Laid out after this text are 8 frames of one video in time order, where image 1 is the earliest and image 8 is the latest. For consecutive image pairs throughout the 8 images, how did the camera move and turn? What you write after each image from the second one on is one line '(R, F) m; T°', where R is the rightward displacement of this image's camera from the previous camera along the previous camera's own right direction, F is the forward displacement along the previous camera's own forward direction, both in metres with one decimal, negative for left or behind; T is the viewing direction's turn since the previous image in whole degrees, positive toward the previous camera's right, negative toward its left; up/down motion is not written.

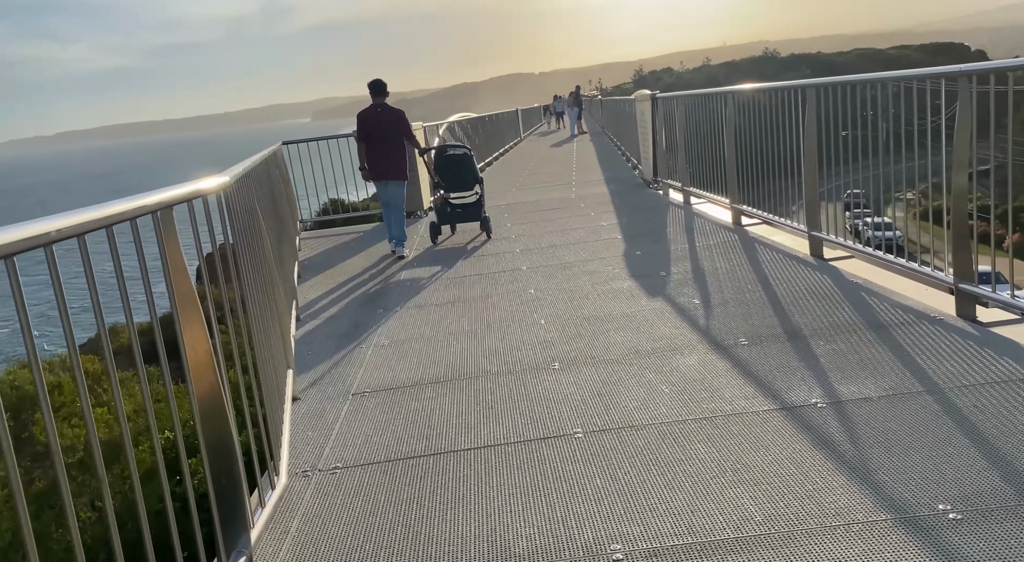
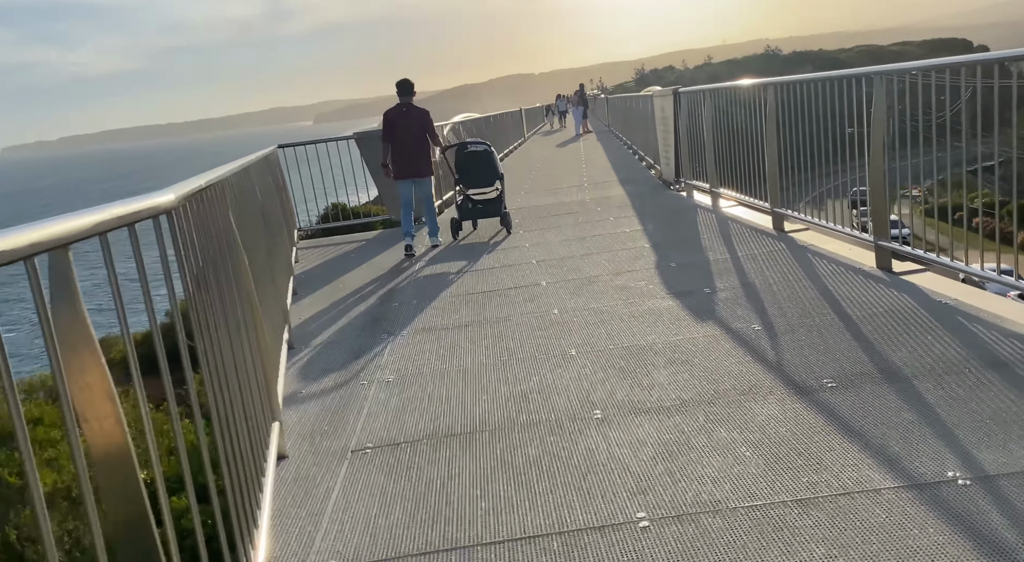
(-0.1, +0.7) m; 0°
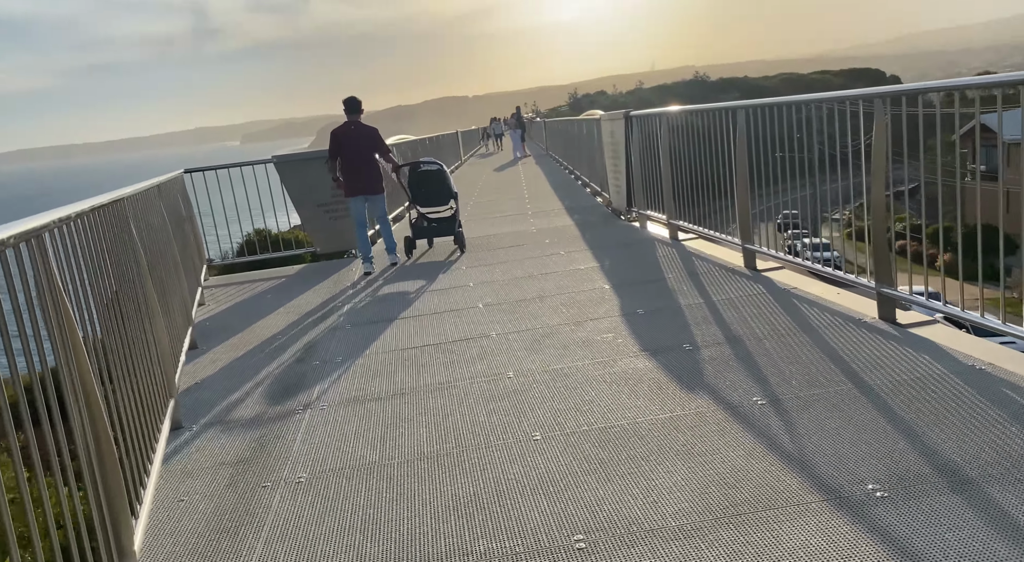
(0.0, +0.8) m; +5°
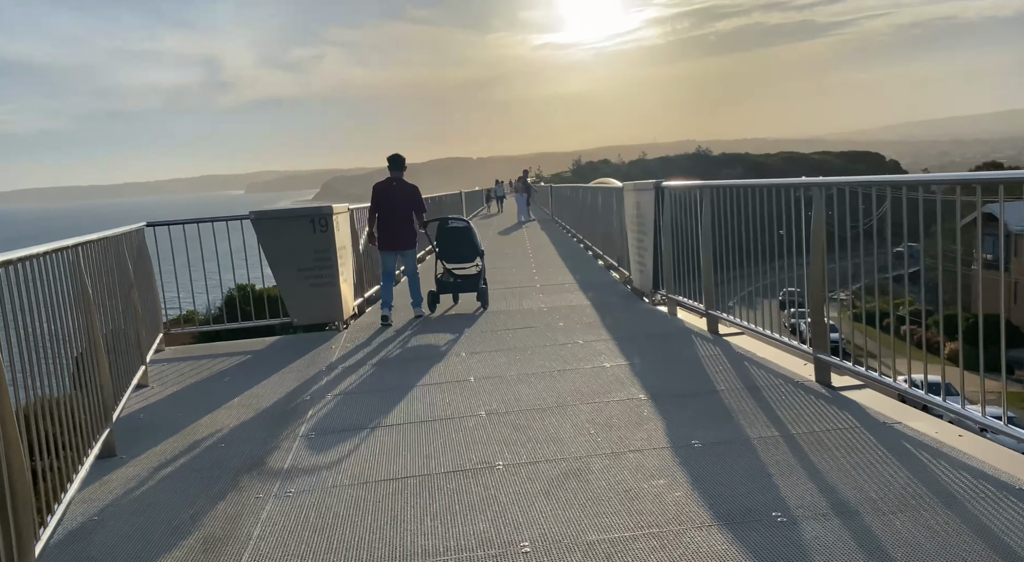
(-0.1, +1.2) m; 0°
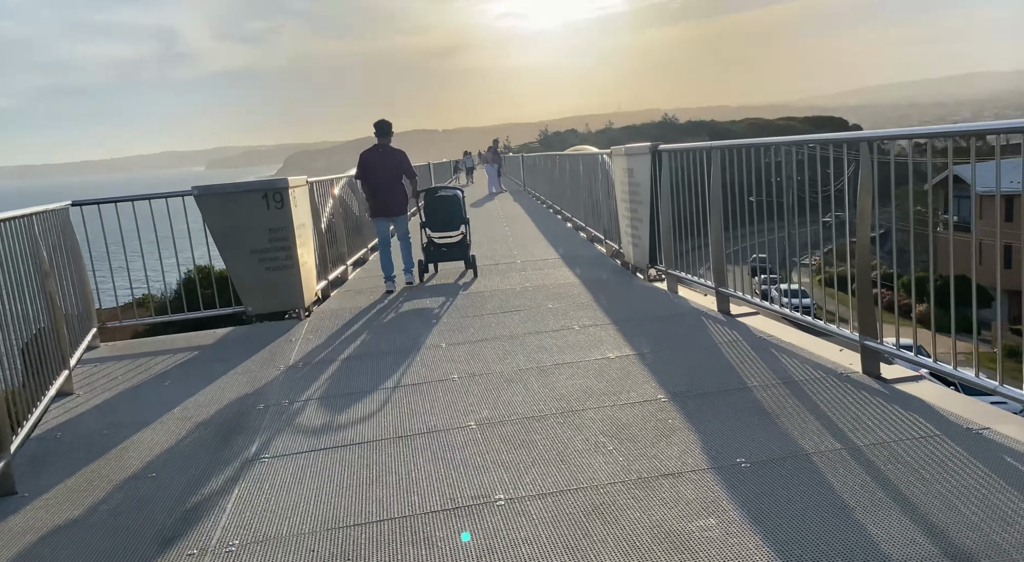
(-0.1, +0.8) m; +2°
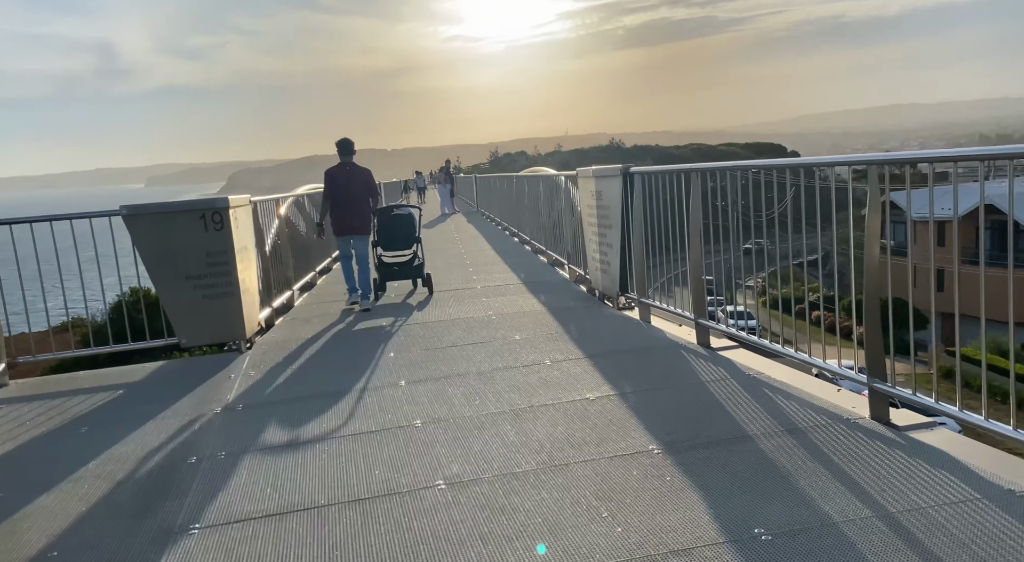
(-0.1, +0.5) m; +4°
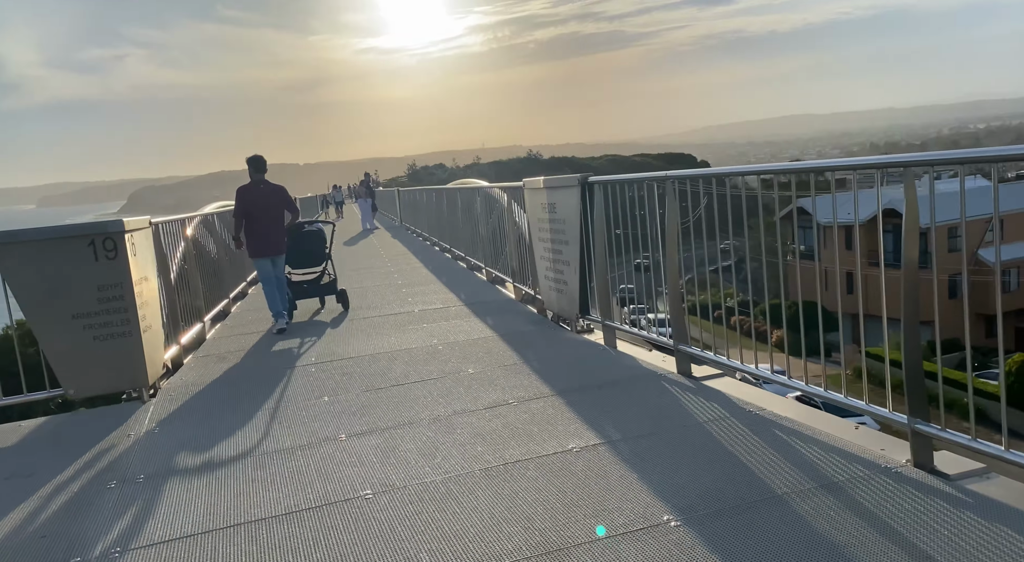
(-0.2, +0.7) m; +6°
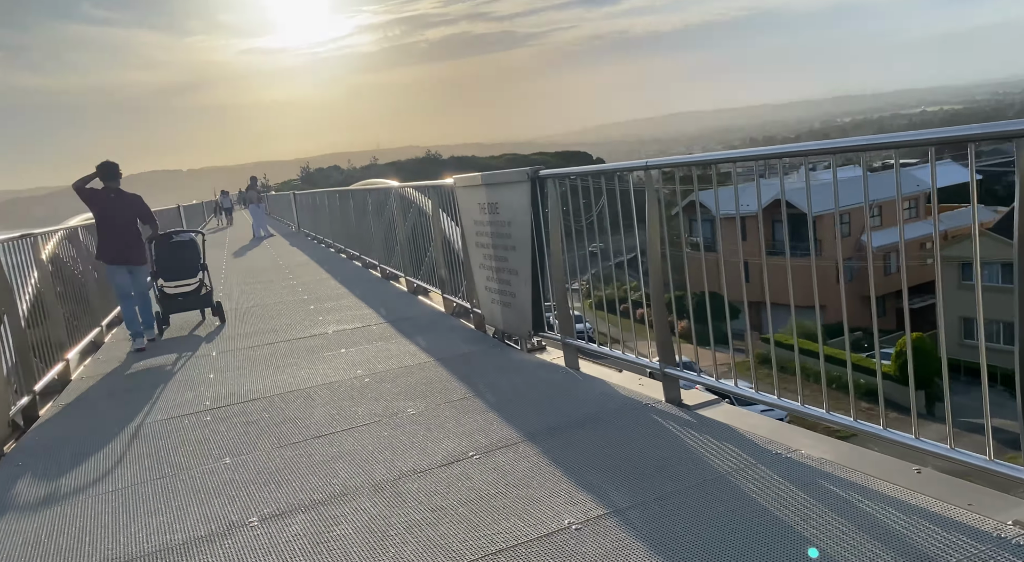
(-0.2, +1.0) m; +7°
